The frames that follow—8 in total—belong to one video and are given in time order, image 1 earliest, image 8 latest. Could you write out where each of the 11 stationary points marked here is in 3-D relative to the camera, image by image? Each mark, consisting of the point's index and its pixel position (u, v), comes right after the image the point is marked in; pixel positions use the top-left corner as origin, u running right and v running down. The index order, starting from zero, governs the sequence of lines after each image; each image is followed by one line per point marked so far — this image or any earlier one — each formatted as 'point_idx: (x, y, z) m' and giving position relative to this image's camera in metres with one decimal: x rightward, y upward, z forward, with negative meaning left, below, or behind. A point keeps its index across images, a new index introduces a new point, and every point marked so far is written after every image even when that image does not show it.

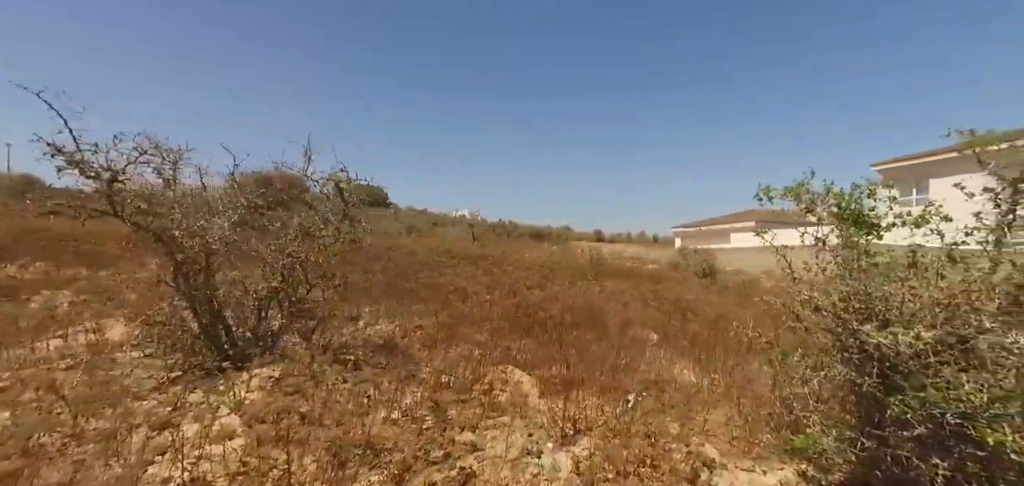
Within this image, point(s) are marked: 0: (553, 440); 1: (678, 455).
0: (+0.2, -1.0, +2.2) m
1: (+0.8, -1.0, +2.1) m
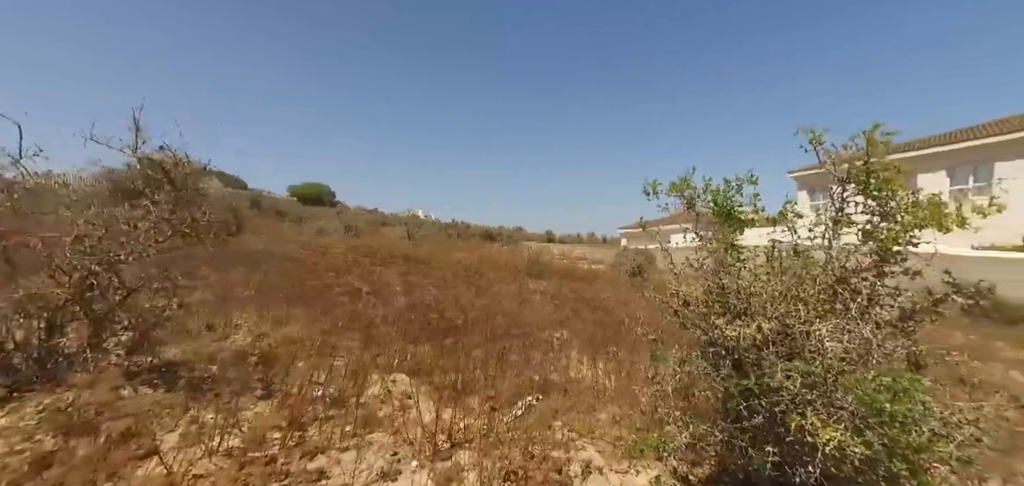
0: (-0.4, -1.0, +2.1) m
1: (+0.2, -1.0, +2.1) m
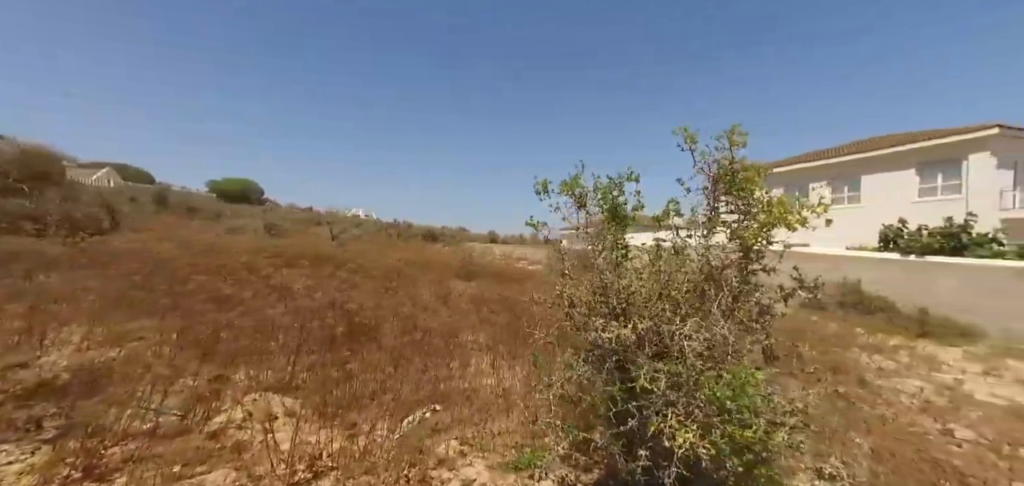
0: (-0.9, -1.0, +1.9) m
1: (-0.3, -1.0, +1.9) m
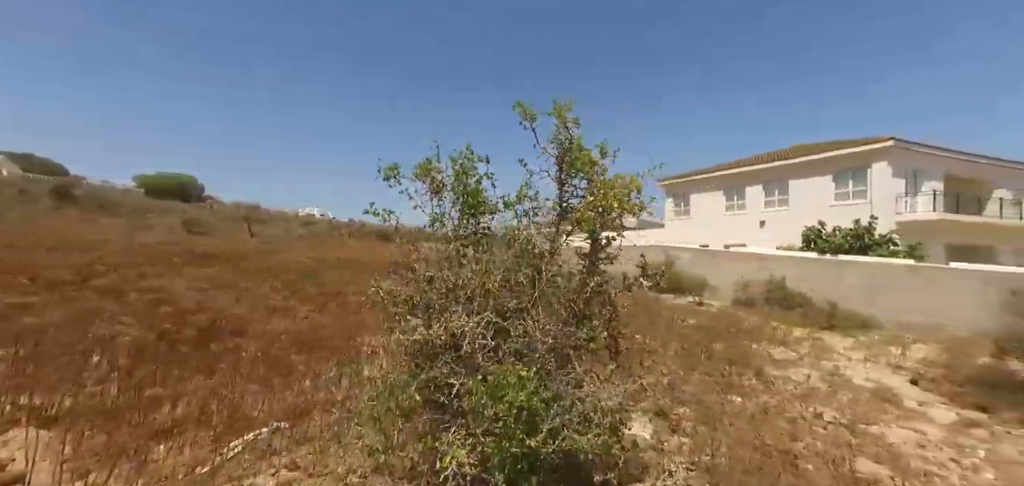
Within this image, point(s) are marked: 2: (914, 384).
0: (-1.7, -1.0, +1.8) m
1: (-1.1, -1.0, +1.9) m
2: (+5.8, -2.1, +6.3) m
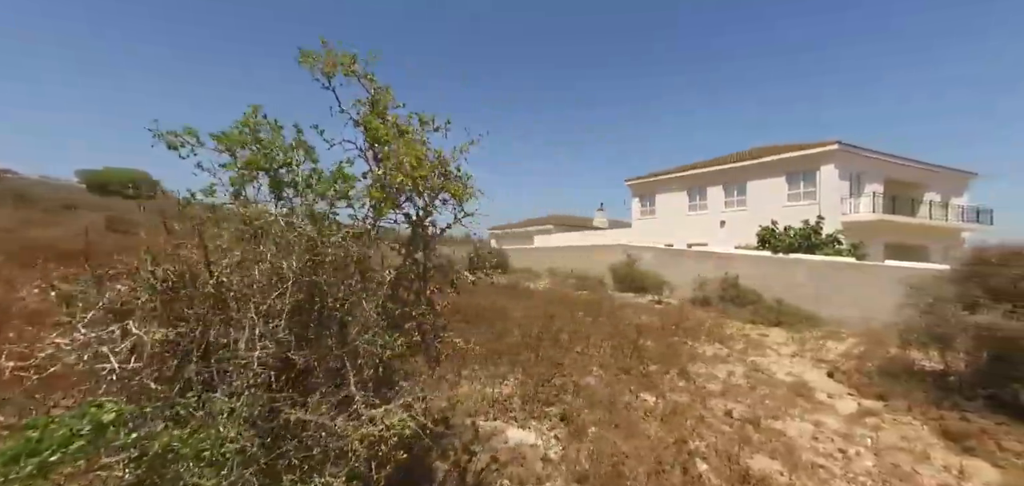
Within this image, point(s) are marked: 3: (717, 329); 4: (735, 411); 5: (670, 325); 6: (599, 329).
0: (-2.5, -0.9, +1.5) m
1: (-1.9, -1.0, +1.6) m
2: (+4.7, -2.0, +6.5) m
3: (+4.7, -2.0, +10.1) m
4: (+2.6, -1.9, +5.0) m
5: (+3.6, -1.9, +9.9) m
6: (+1.5, -1.5, +7.8) m
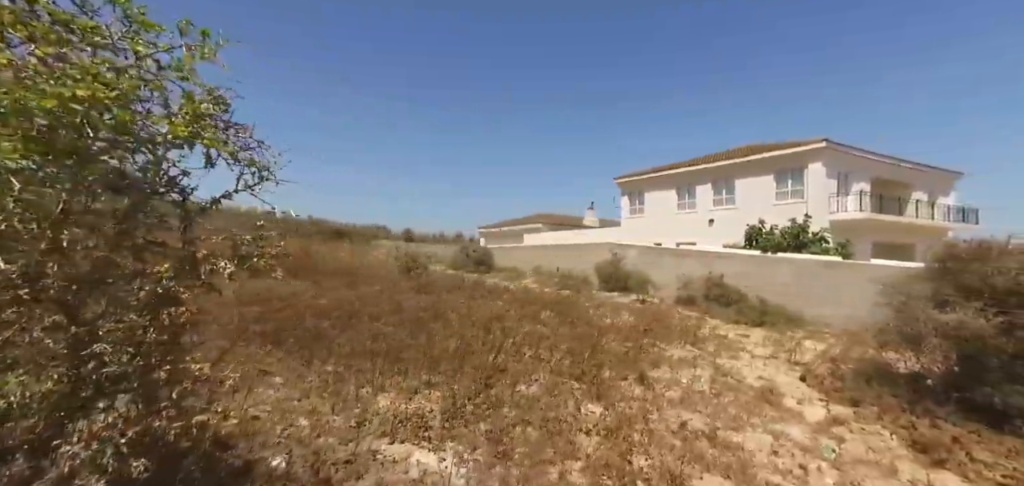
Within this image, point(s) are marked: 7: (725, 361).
0: (-3.1, -0.9, +1.0) m
1: (-2.5, -0.9, +1.2) m
2: (+4.1, -2.0, +6.1) m
3: (+4.0, -1.9, +9.7) m
4: (+1.9, -1.9, +4.6) m
5: (+2.9, -1.8, +9.6) m
6: (+0.8, -1.5, +7.4) m
7: (+3.6, -2.0, +7.3) m
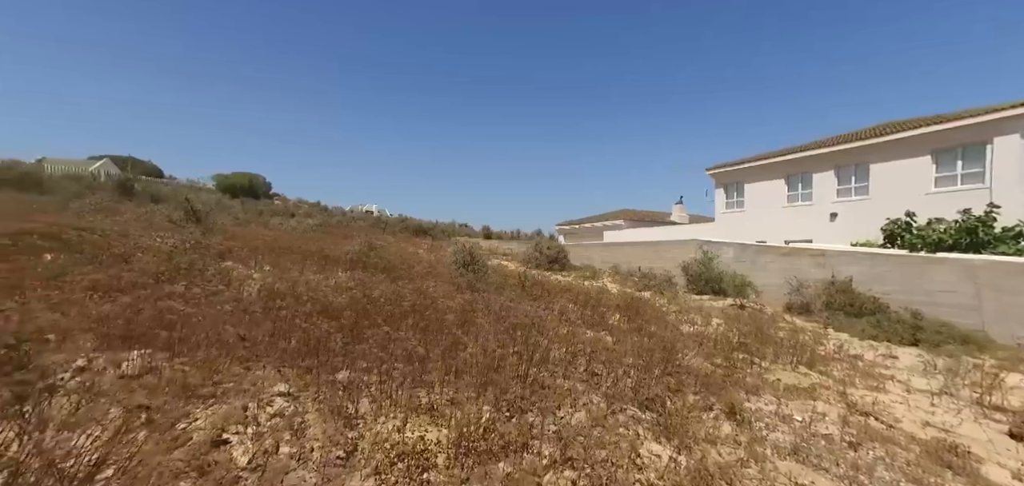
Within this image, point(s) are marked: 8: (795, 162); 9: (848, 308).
0: (-3.5, -0.7, +0.4) m
1: (-2.9, -0.7, +0.4) m
2: (+4.5, -1.8, +4.0) m
3: (+5.1, -1.8, +7.6) m
4: (+2.1, -1.7, +2.9) m
5: (+4.0, -1.7, +7.6) m
6: (+1.6, -1.3, +5.9) m
7: (+4.2, -1.8, +5.3) m
8: (+12.4, +3.7, +19.7) m
9: (+8.3, -1.6, +11.2) m
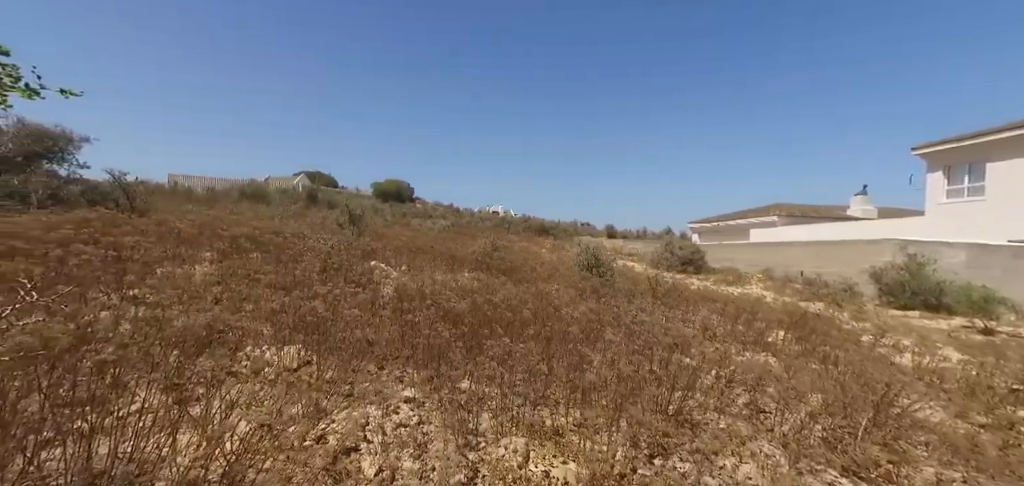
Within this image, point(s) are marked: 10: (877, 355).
0: (-3.3, -0.8, +0.4) m
1: (-2.7, -0.8, +0.3) m
2: (+5.4, -1.9, +1.7) m
3: (+7.0, -1.8, +5.0) m
4: (+2.8, -1.7, +1.4) m
5: (+5.9, -1.7, +5.4) m
6: (+3.1, -1.3, +4.4) m
7: (+5.5, -1.9, +3.1) m
8: (+17.3, +3.7, +14.7) m
9: (+11.1, -1.6, +7.6) m
10: (+5.4, -1.6, +6.5) m
